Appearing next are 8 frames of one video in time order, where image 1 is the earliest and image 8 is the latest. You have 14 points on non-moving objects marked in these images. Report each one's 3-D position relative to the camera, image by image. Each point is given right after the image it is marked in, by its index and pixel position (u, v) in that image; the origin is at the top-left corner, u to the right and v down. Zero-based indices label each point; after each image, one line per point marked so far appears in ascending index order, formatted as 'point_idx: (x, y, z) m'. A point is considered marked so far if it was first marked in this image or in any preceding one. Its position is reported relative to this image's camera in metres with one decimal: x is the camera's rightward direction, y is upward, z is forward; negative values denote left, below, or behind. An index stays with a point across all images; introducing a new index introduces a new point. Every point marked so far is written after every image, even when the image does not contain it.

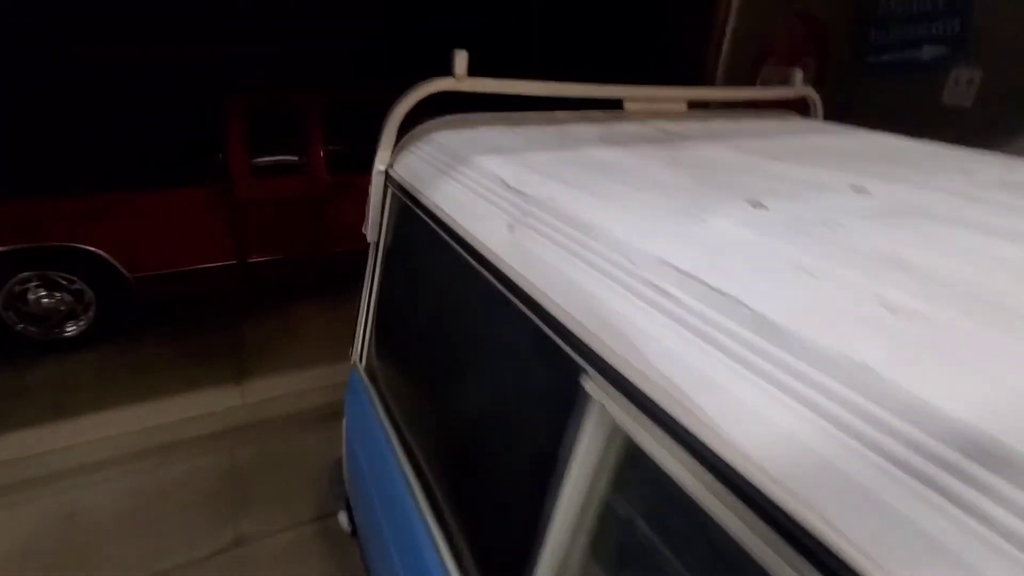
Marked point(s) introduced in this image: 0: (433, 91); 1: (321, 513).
0: (-0.2, +0.5, +1.2) m
1: (-0.9, -1.1, +2.5) m
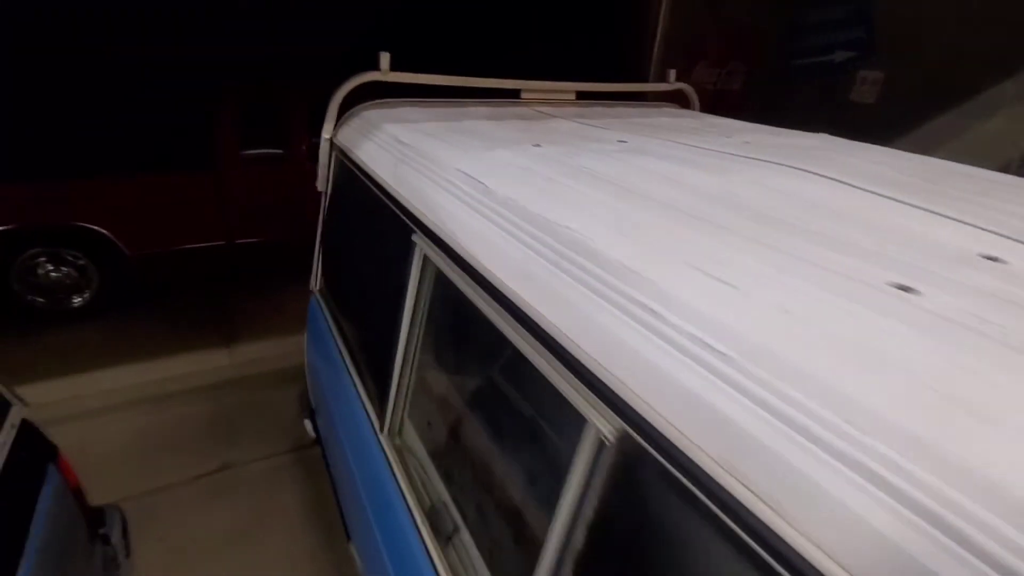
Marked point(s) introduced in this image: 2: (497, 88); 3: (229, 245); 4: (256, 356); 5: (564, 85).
0: (-0.5, +0.7, +1.7) m
1: (-1.2, -0.9, +3.0) m
2: (-0.1, +0.8, +2.0) m
3: (-2.2, +0.3, +4.0) m
4: (-1.8, -0.5, +3.7) m
5: (+0.2, +0.8, +2.1) m
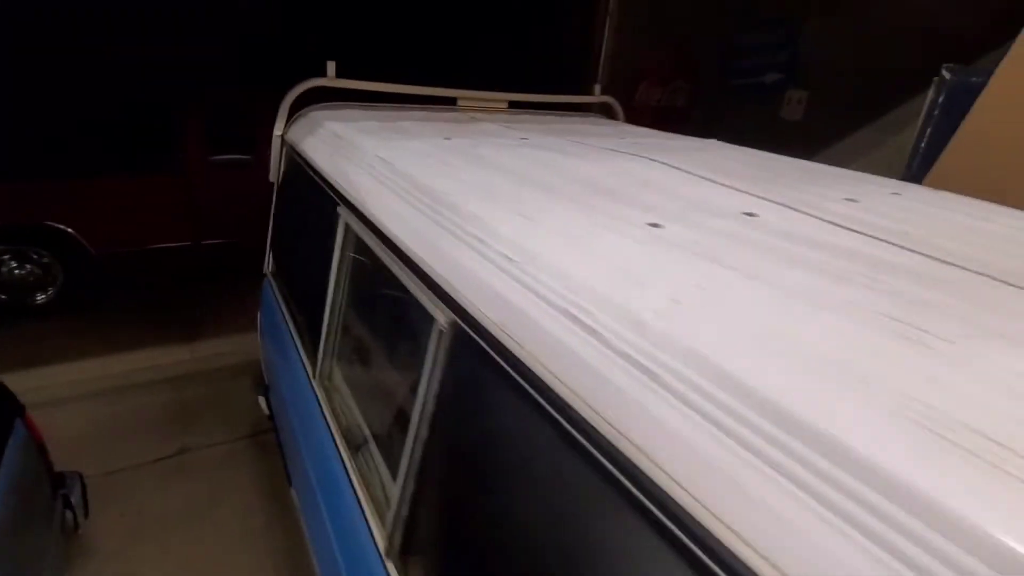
0: (-0.8, +0.7, +1.9) m
1: (-1.5, -0.9, +3.1) m
2: (-0.3, +0.8, +2.2) m
3: (-2.6, +0.3, +4.2) m
4: (-2.2, -0.5, +3.8) m
5: (-0.1, +0.9, +2.3) m
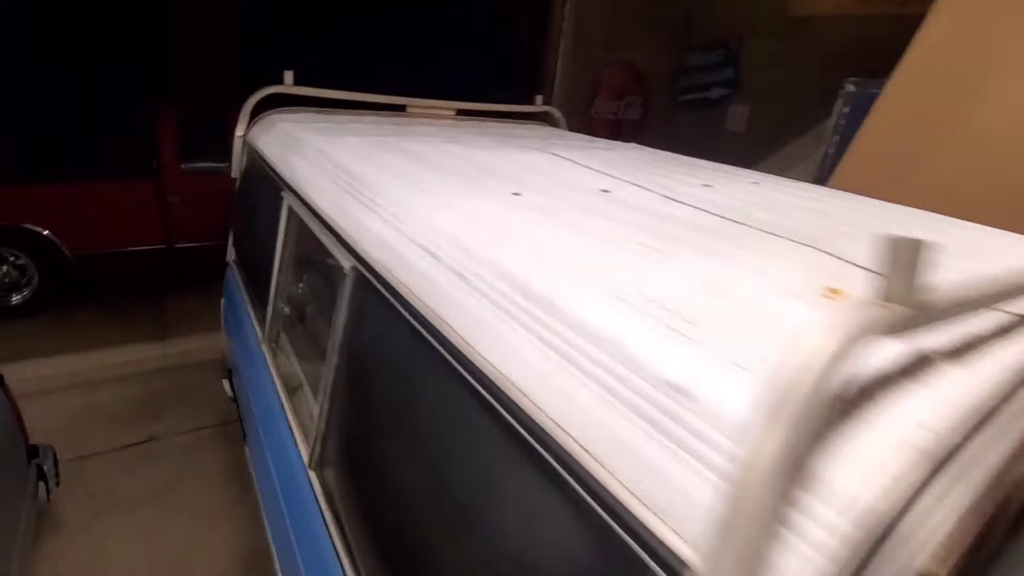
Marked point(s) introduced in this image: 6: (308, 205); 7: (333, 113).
0: (-1.0, +0.8, +2.2) m
1: (-1.8, -0.8, +3.3) m
2: (-0.6, +0.9, +2.5) m
3: (-2.9, +0.3, +4.4) m
4: (-2.5, -0.5, +4.0) m
5: (-0.3, +0.9, +2.6) m
6: (-0.6, +0.2, +1.5) m
7: (-0.8, +0.7, +2.2) m
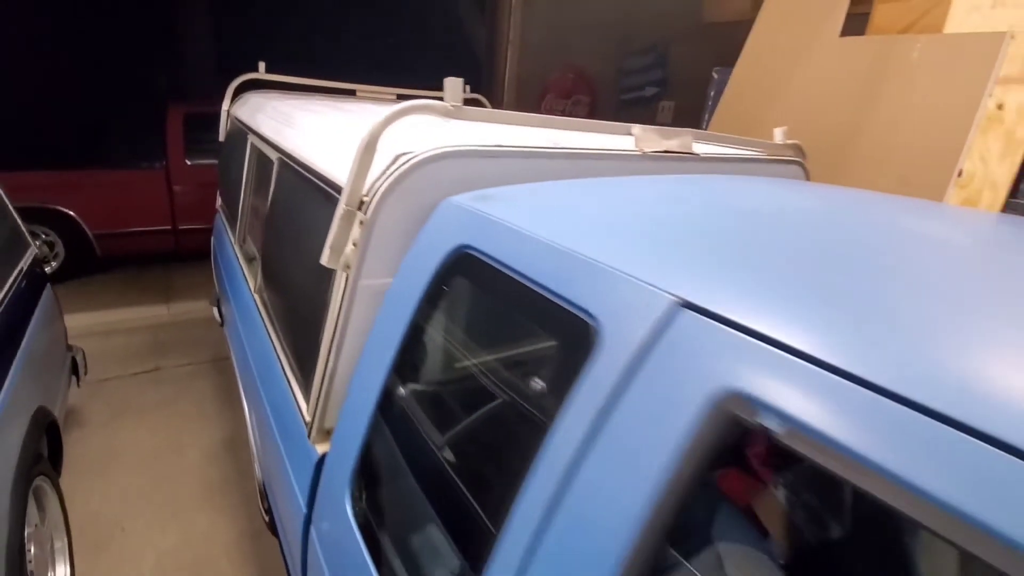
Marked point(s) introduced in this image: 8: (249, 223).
0: (-1.5, +1.2, +2.9) m
1: (-2.3, -0.5, +4.0) m
2: (-1.0, +1.2, +3.2) m
3: (-3.3, +0.6, +5.1) m
4: (-2.9, -0.2, +4.7) m
5: (-0.8, +1.3, +3.3) m
6: (-1.1, +0.6, +2.2) m
7: (-1.2, +1.1, +3.0) m
8: (-1.2, +0.3, +2.3) m
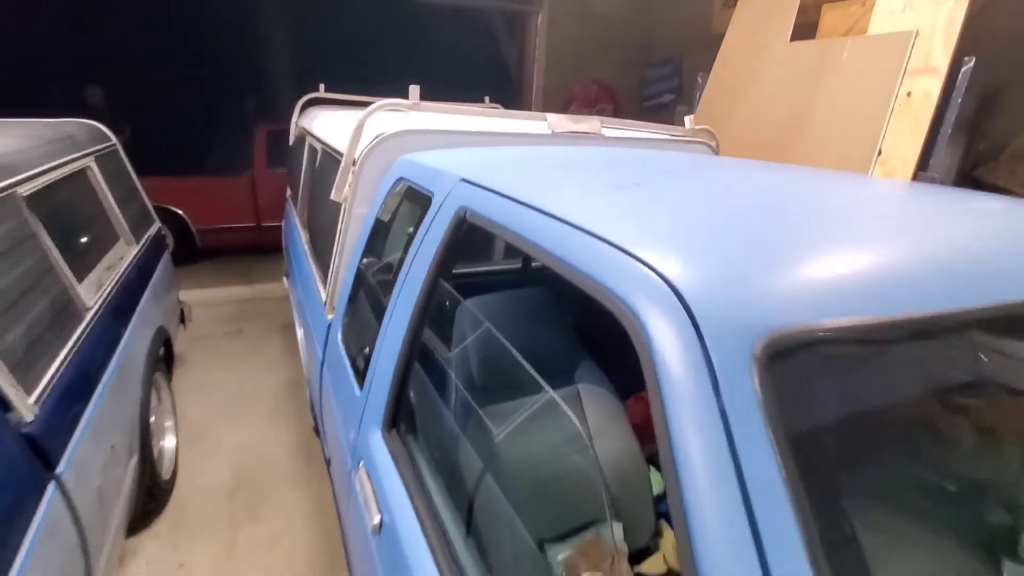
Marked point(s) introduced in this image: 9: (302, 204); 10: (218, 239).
0: (-1.5, +1.4, +3.8) m
1: (-2.1, -0.3, +4.9) m
2: (-1.0, +1.4, +4.0) m
3: (-3.0, +0.8, +6.1) m
4: (-2.7, 0.0, +5.7) m
5: (-0.7, +1.5, +4.1) m
6: (-1.1, +0.9, +3.0) m
7: (-1.2, +1.3, +3.8) m
8: (-1.3, +0.5, +3.1) m
9: (-1.2, +0.5, +3.1) m
10: (-3.4, +0.6, +6.1) m
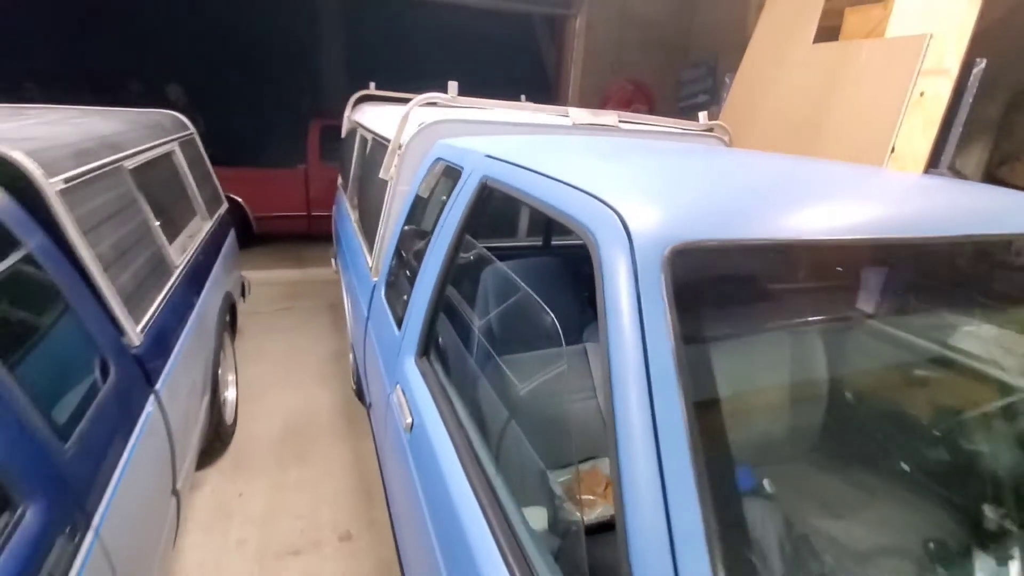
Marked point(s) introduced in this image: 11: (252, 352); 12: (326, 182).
0: (-1.2, +1.5, +4.1) m
1: (-1.8, -0.2, +5.3) m
2: (-0.7, +1.6, +4.3) m
3: (-2.6, +1.0, +6.6) m
4: (-2.3, +0.2, +6.1) m
5: (-0.4, +1.6, +4.4) m
6: (-0.9, +1.0, +3.3) m
7: (-0.9, +1.5, +4.1) m
8: (-1.1, +0.7, +3.5) m
9: (-1.1, +0.6, +3.5) m
10: (-3.0, +0.8, +6.6) m
11: (-2.1, -0.5, +4.2) m
12: (-2.3, +1.3, +6.6) m
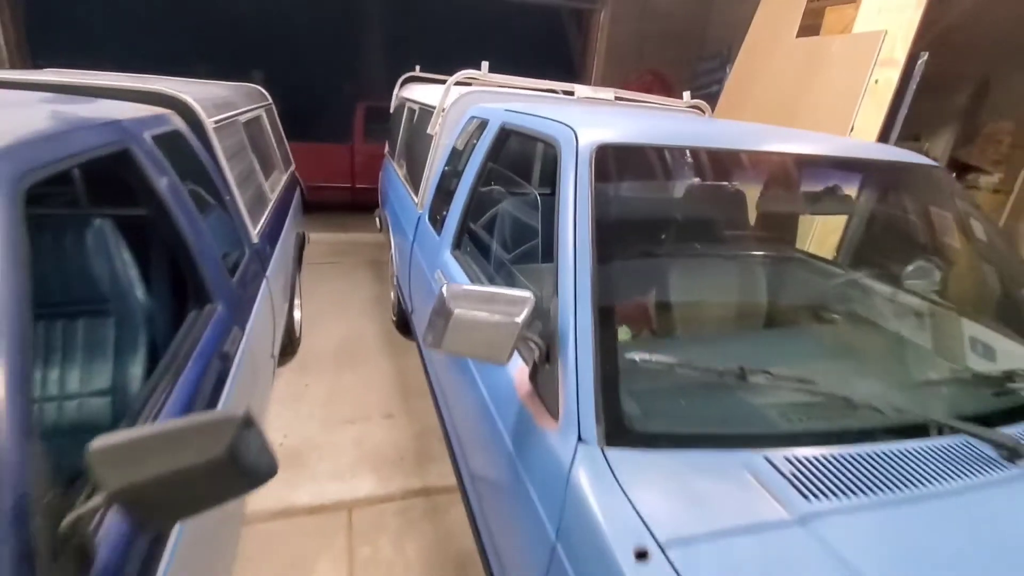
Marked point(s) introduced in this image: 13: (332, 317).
0: (-1.0, +2.0, +4.8) m
1: (-1.6, +0.3, +6.0) m
2: (-0.5, +2.0, +5.0) m
3: (-2.3, +1.5, +7.4) m
4: (-2.0, +0.7, +6.9) m
5: (-0.2, +2.0, +5.1) m
6: (-0.8, +1.4, +4.0) m
7: (-0.7, +1.9, +4.8) m
8: (-0.9, +1.1, +4.2) m
9: (-0.9, +1.1, +4.2) m
10: (-2.7, +1.3, +7.4) m
11: (-2.0, 0.0, +5.0) m
12: (-2.0, +1.8, +7.3) m
13: (-1.5, -0.3, +4.5) m
